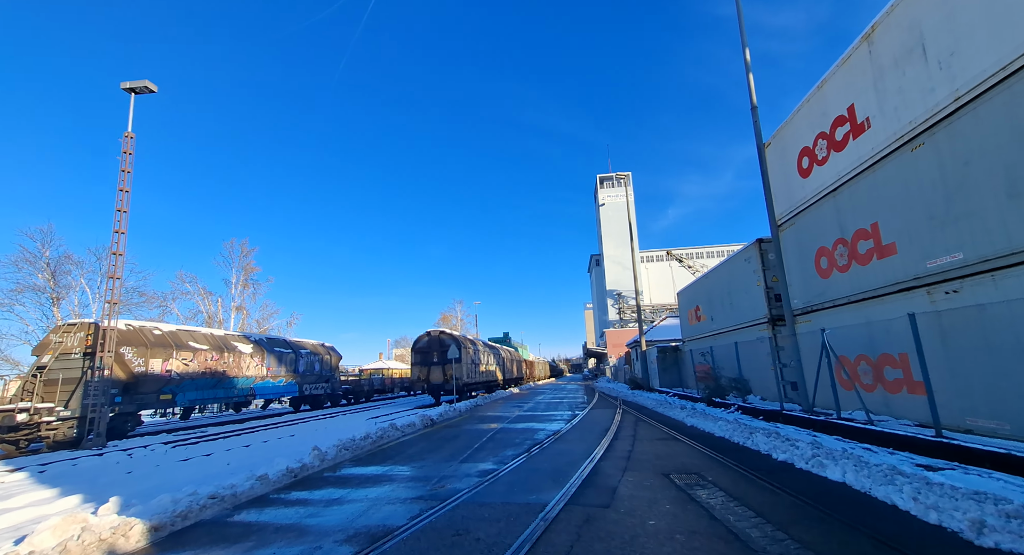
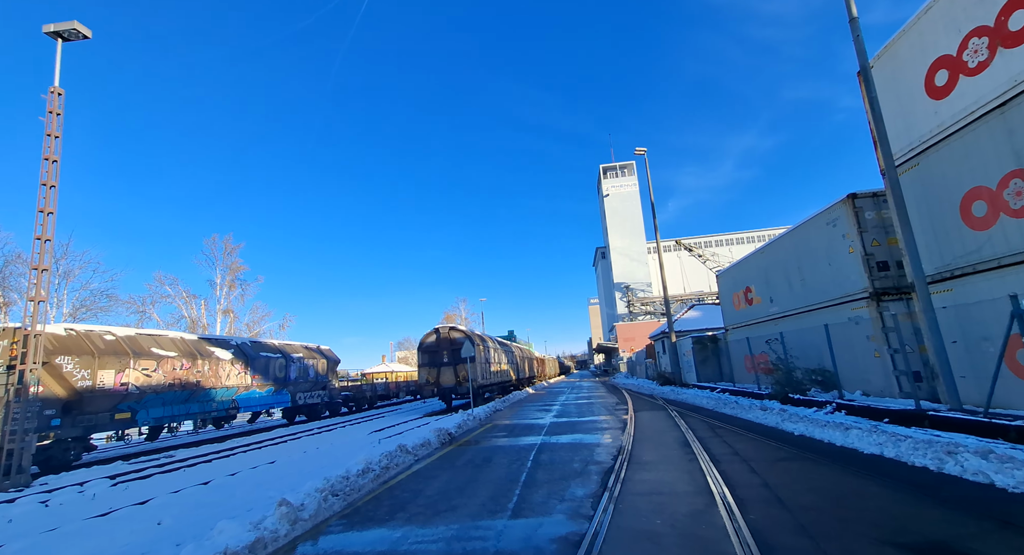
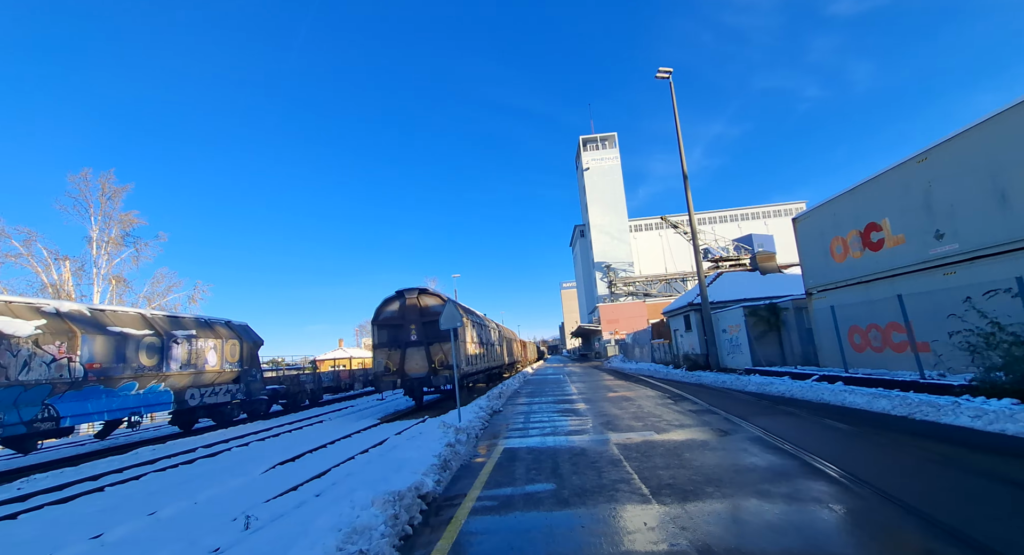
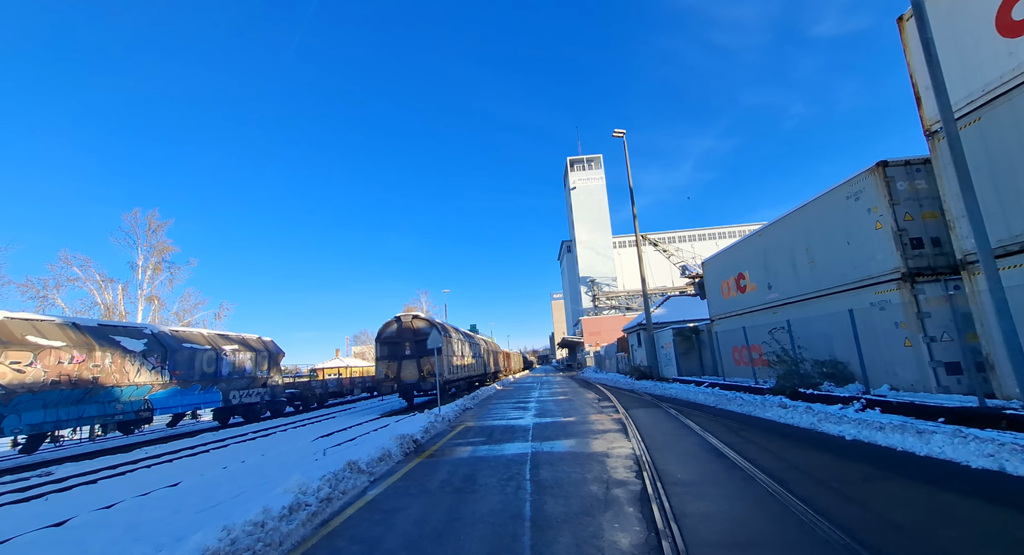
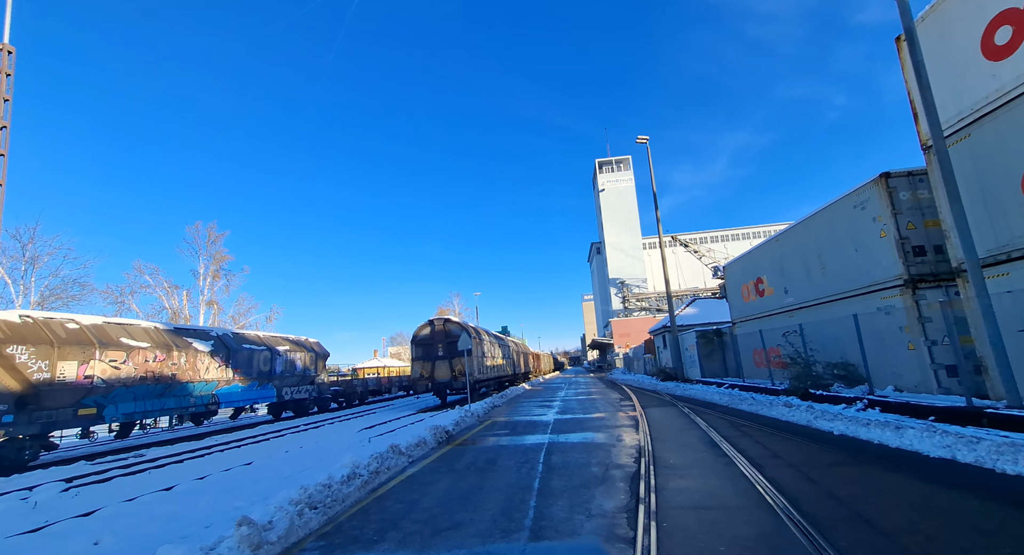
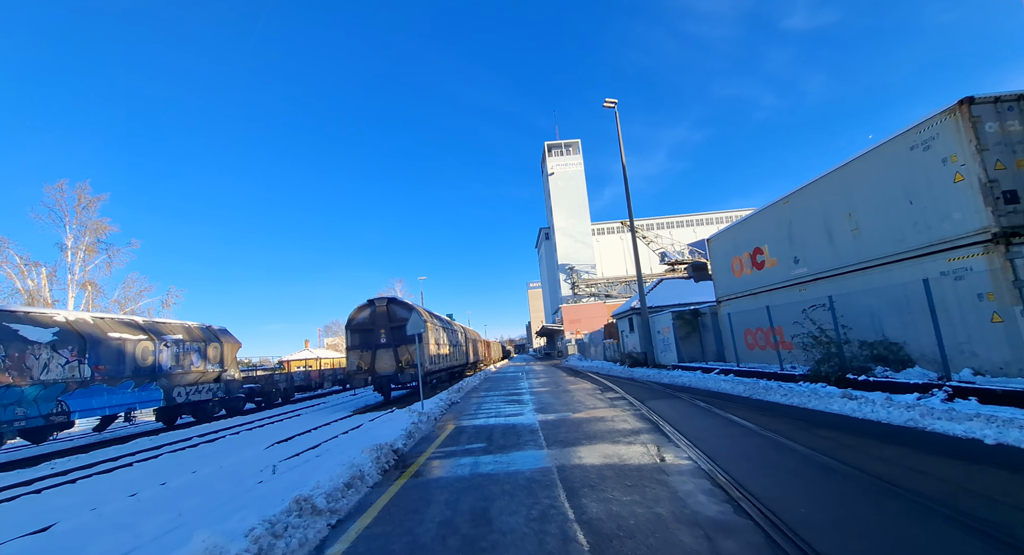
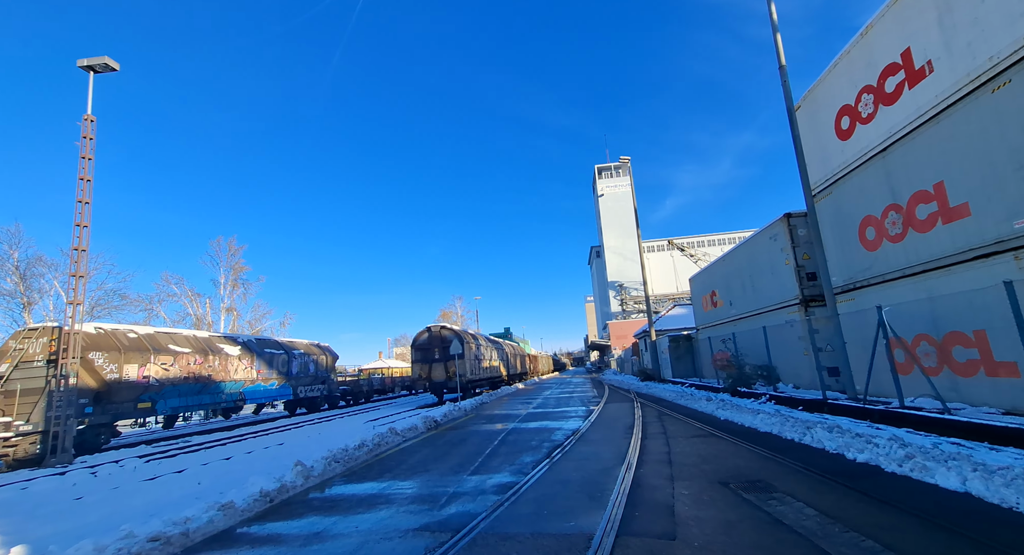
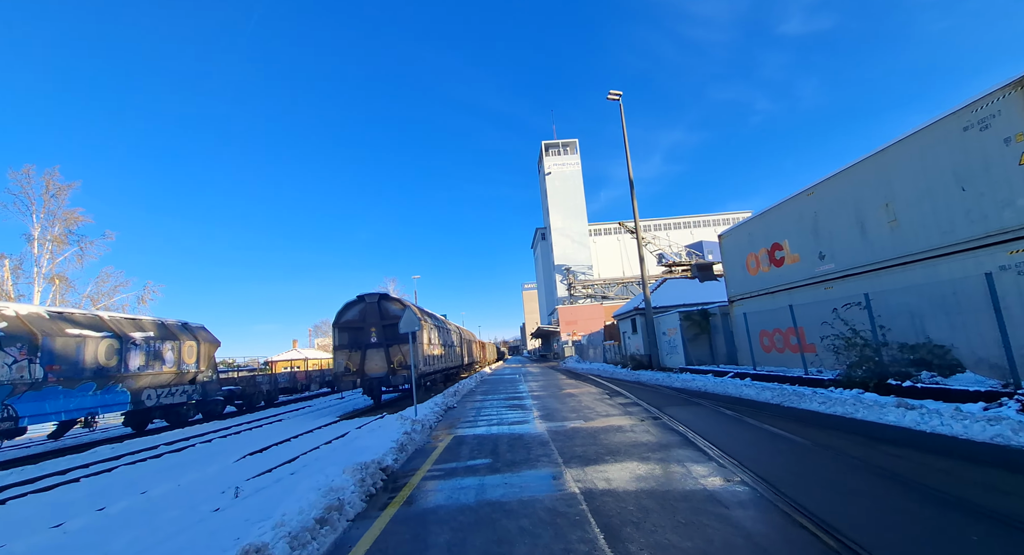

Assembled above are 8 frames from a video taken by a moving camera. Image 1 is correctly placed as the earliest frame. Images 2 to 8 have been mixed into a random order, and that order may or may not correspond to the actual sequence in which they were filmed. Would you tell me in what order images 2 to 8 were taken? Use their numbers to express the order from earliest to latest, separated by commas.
7, 2, 5, 4, 6, 8, 3
